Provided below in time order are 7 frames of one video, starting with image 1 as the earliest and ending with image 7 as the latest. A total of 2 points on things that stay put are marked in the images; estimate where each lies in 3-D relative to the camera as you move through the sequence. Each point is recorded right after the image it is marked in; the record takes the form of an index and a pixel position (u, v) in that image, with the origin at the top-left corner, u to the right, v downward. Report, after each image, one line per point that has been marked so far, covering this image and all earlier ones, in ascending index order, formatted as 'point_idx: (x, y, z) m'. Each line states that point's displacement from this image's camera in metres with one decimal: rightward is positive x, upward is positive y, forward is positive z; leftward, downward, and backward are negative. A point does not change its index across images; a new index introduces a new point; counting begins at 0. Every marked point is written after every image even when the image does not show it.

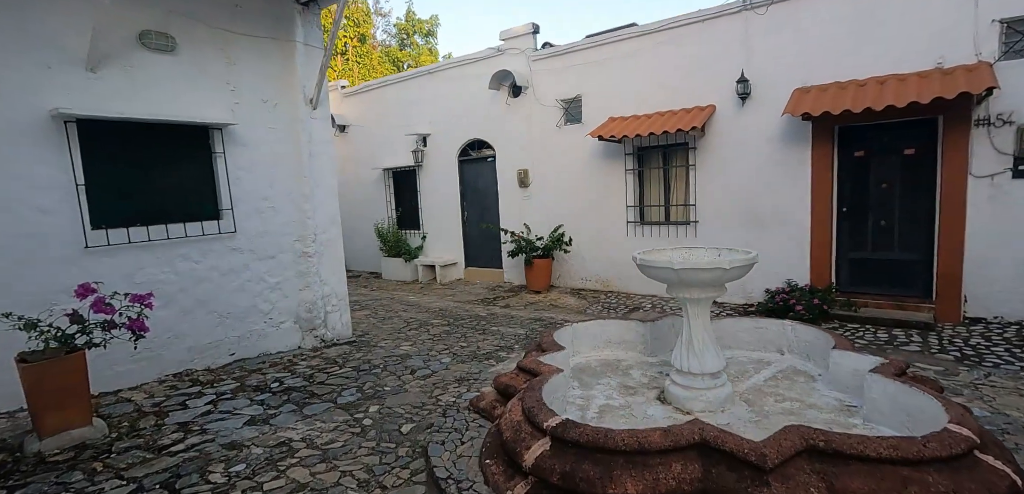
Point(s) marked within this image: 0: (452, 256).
0: (-1.1, -0.2, +9.3) m
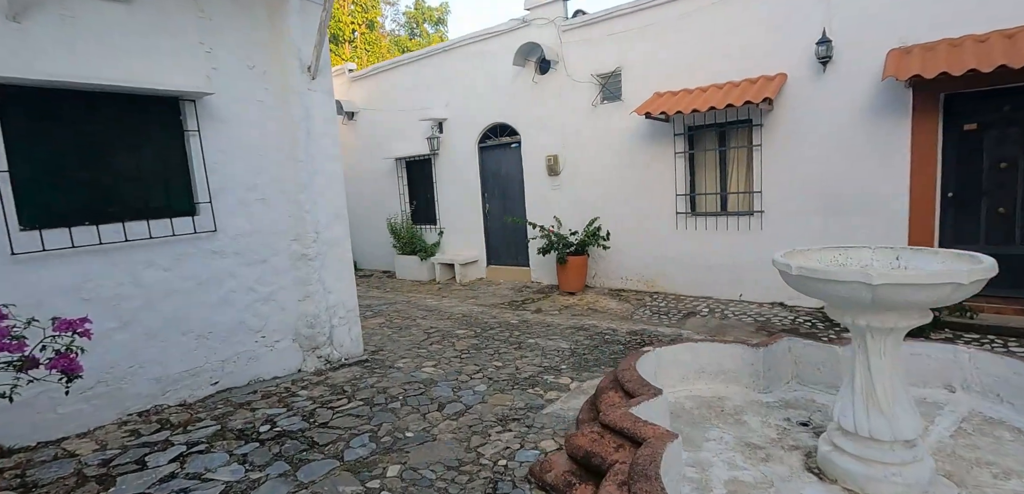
0: (-0.7, -0.1, +8.4) m
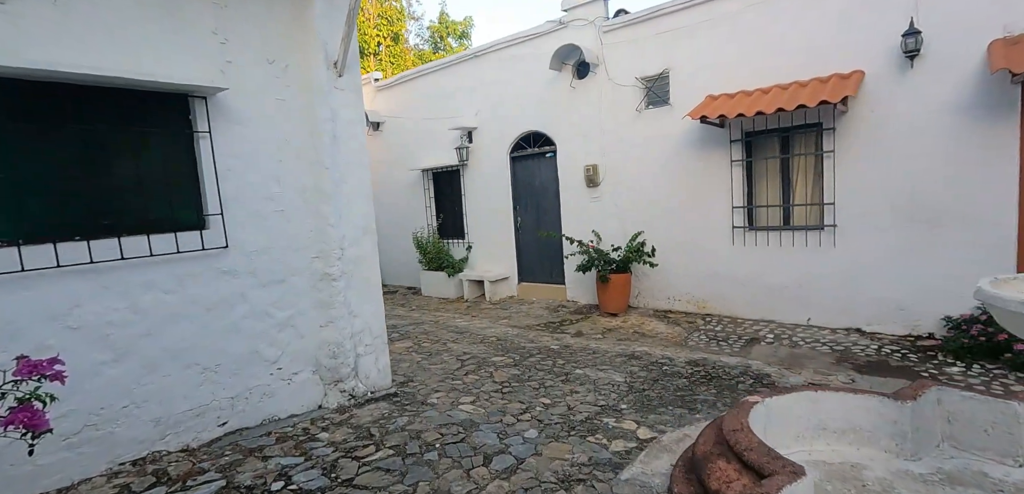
0: (-0.1, -0.4, +7.9) m
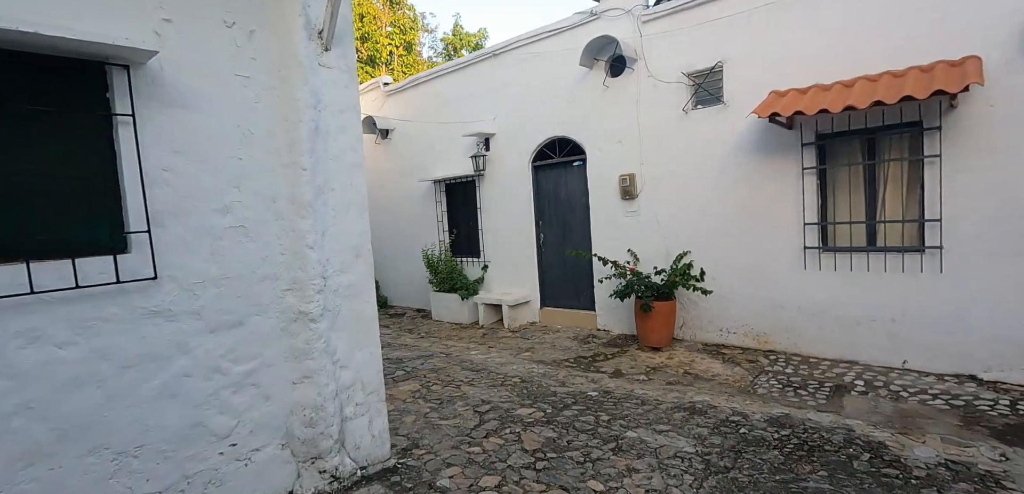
0: (+0.2, -0.6, +7.0) m
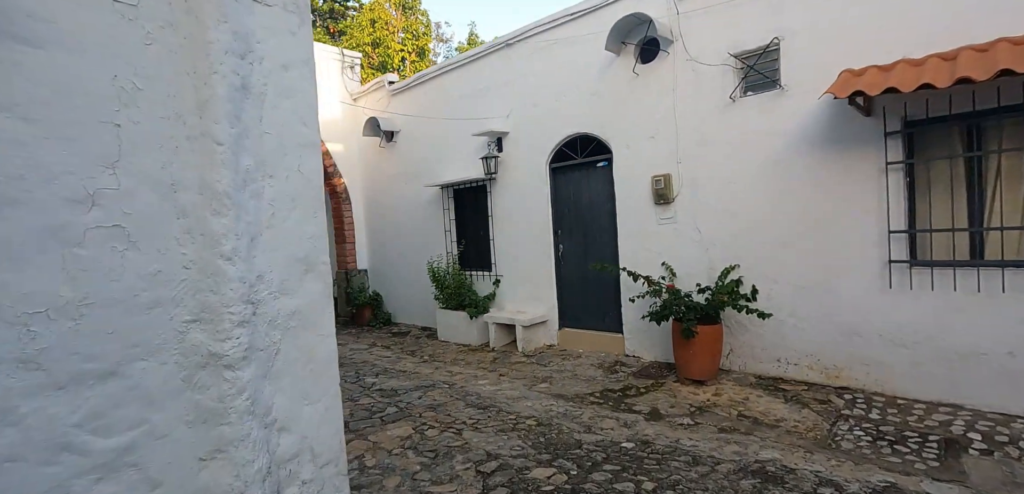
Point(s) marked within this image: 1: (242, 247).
0: (+0.3, -0.8, +6.2) m
1: (-0.9, 0.0, +1.7) m
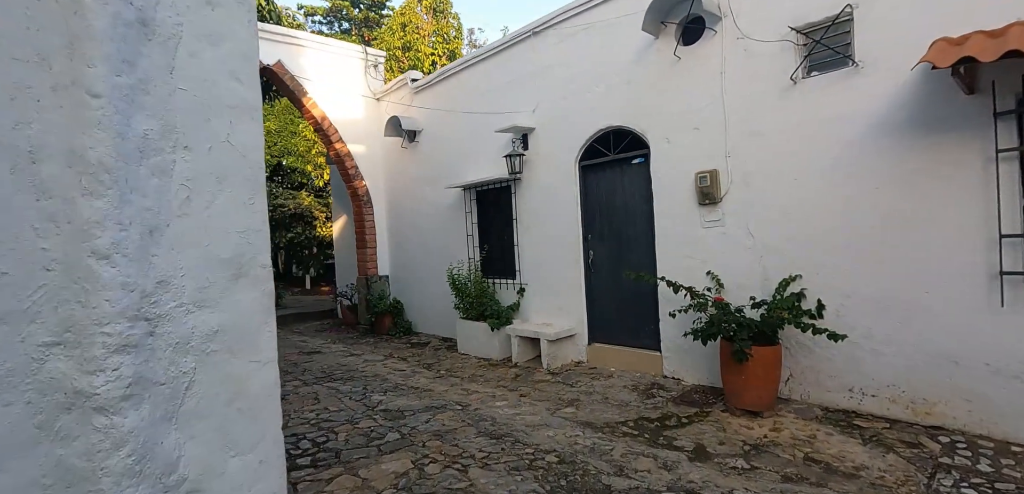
0: (+0.6, -0.9, +5.6) m
1: (-0.9, 0.0, +1.2) m
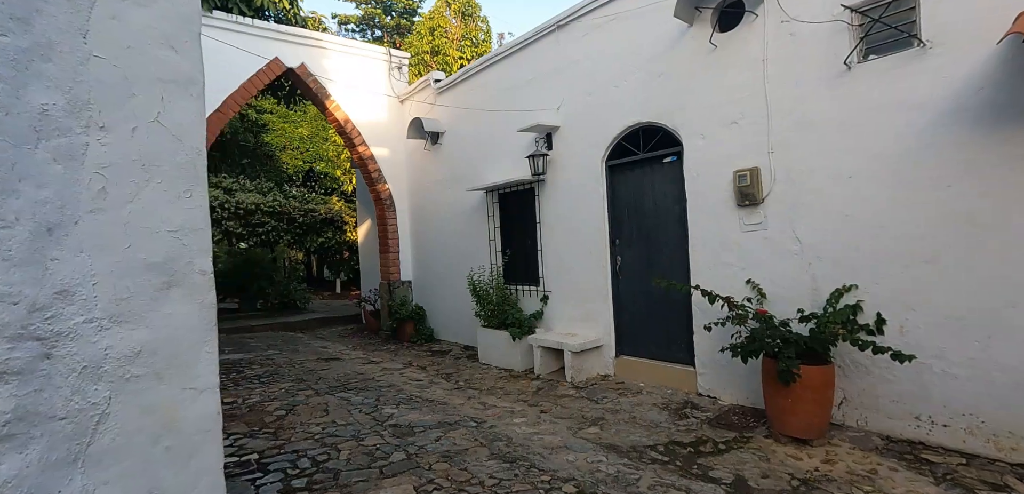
0: (+0.8, -0.9, +5.3) m
1: (-1.0, 0.0, +1.0) m
